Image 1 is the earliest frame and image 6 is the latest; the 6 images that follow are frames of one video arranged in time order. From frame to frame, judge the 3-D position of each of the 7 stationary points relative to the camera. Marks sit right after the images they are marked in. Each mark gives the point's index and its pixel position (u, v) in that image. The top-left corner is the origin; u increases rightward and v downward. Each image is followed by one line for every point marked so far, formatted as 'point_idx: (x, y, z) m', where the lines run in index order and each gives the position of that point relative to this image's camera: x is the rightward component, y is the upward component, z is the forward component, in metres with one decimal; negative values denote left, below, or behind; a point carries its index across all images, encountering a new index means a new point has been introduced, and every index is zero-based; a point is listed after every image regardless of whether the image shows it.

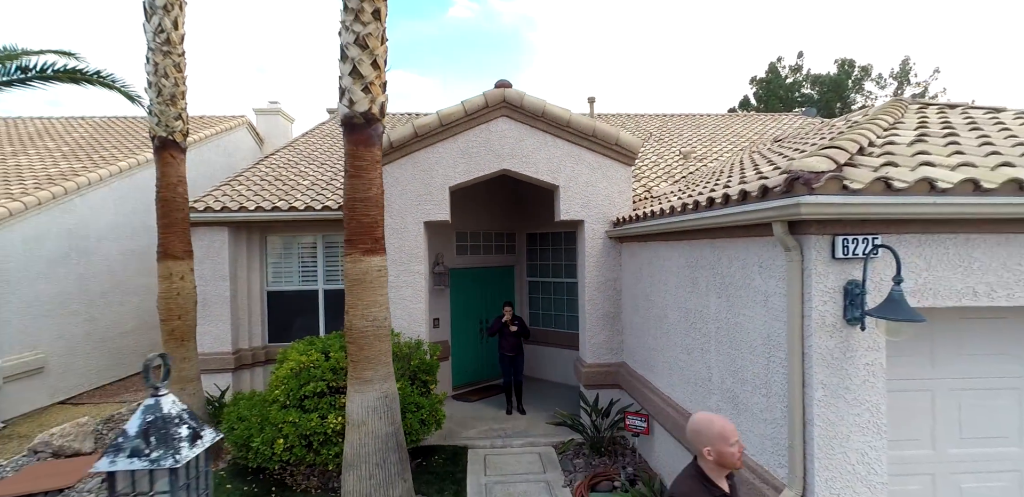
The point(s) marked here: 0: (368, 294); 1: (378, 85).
0: (-1.3, -0.4, +4.2) m
1: (-1.3, +1.6, +4.3) m
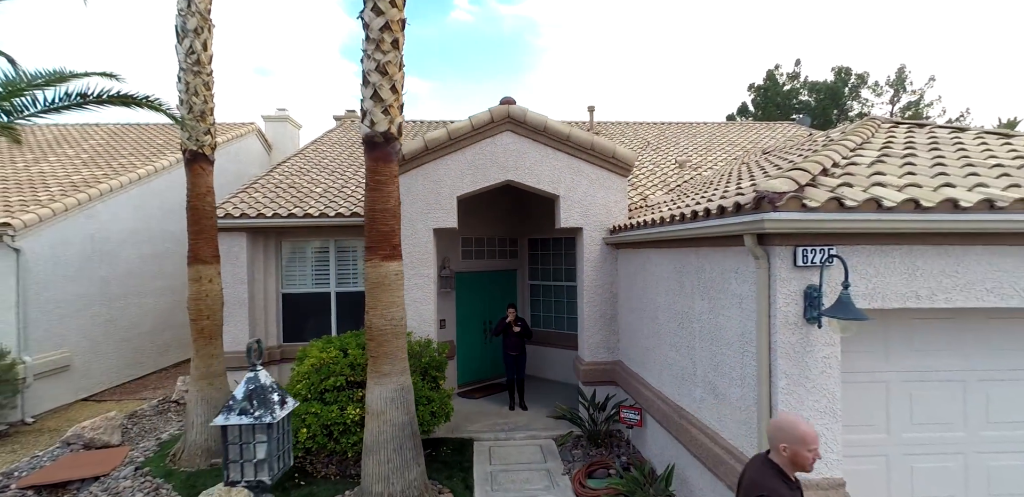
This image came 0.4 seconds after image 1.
0: (-1.3, -0.5, +4.6) m
1: (-1.2, +1.5, +4.8) m
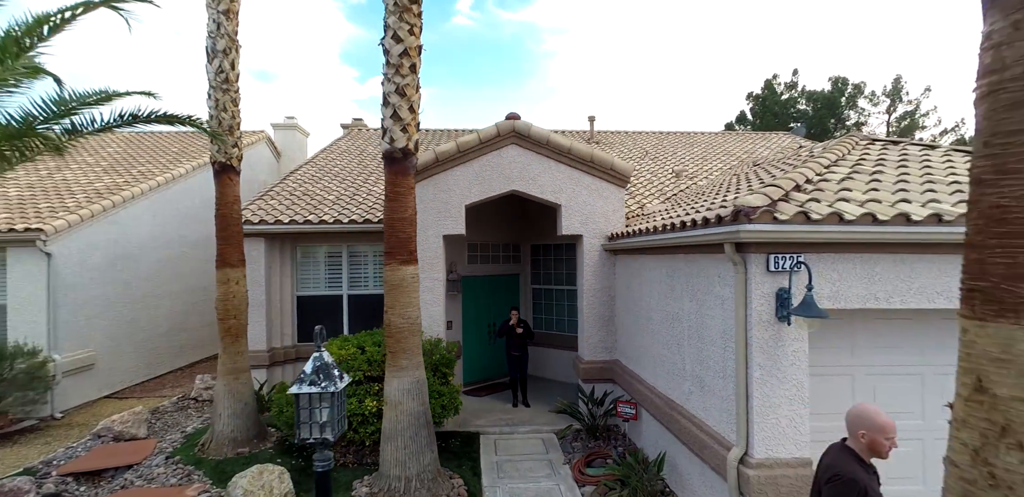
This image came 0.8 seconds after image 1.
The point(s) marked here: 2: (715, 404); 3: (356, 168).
0: (-1.2, -0.6, +5.1) m
1: (-1.1, +1.4, +5.3) m
2: (+1.9, -1.5, +4.2) m
3: (-4.4, +2.3, +12.5) m
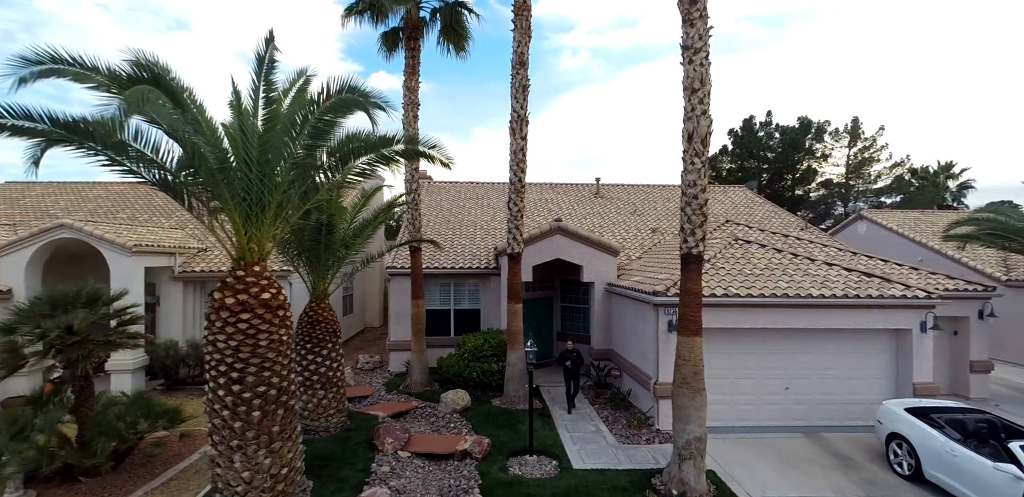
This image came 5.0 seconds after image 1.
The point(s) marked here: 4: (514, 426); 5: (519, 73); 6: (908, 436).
0: (+0.1, -1.8, +11.5) m
1: (+0.2, +0.2, +11.7) m
2: (+3.3, -2.7, +10.7) m
3: (-3.0, +1.1, +18.9) m
4: (0.0, -4.1, +10.3) m
5: (+0.2, +4.6, +11.6) m
6: (+7.6, -3.6, +8.5) m
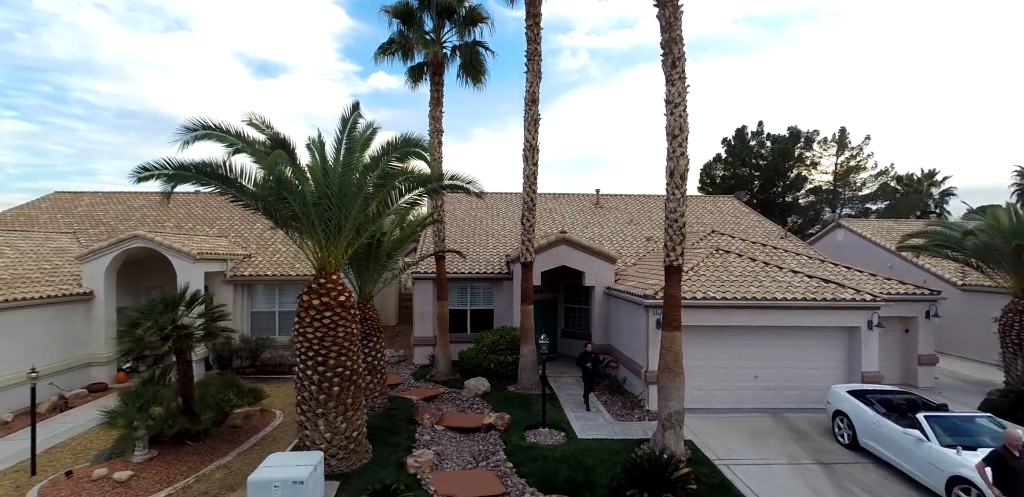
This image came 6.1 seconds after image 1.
0: (+0.5, -2.1, +13.6) m
1: (+0.6, -0.1, +13.7) m
2: (+3.7, -3.0, +12.7) m
3: (-2.6, +0.8, +20.9) m
4: (+0.4, -4.4, +12.4) m
5: (+0.6, +4.3, +13.6) m
6: (+8.0, -3.9, +10.6) m
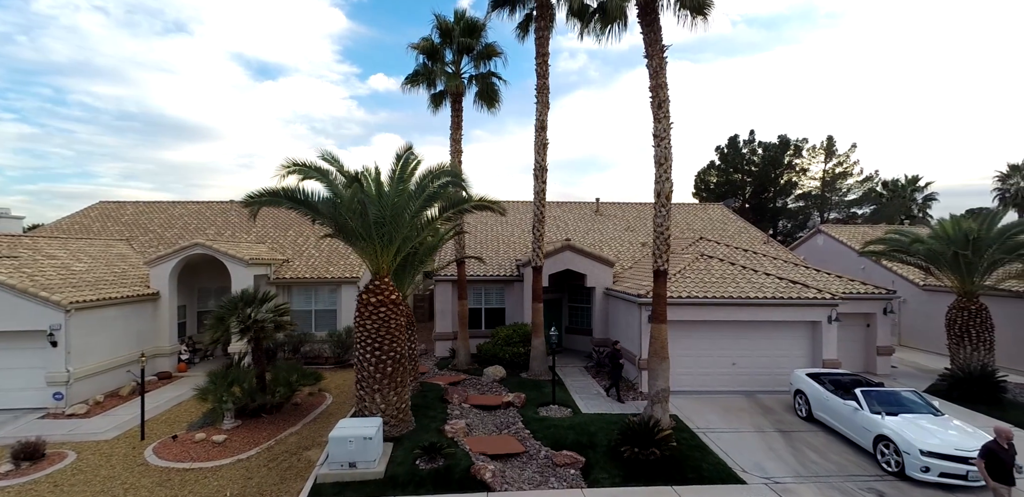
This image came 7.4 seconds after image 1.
0: (+1.0, -2.3, +15.8) m
1: (+1.1, -0.3, +15.9) m
2: (+4.1, -3.2, +14.9) m
3: (-2.2, +0.6, +23.1) m
4: (+0.9, -4.6, +14.6) m
5: (+1.0, +4.1, +15.9) m
6: (+8.4, -4.1, +12.8) m
